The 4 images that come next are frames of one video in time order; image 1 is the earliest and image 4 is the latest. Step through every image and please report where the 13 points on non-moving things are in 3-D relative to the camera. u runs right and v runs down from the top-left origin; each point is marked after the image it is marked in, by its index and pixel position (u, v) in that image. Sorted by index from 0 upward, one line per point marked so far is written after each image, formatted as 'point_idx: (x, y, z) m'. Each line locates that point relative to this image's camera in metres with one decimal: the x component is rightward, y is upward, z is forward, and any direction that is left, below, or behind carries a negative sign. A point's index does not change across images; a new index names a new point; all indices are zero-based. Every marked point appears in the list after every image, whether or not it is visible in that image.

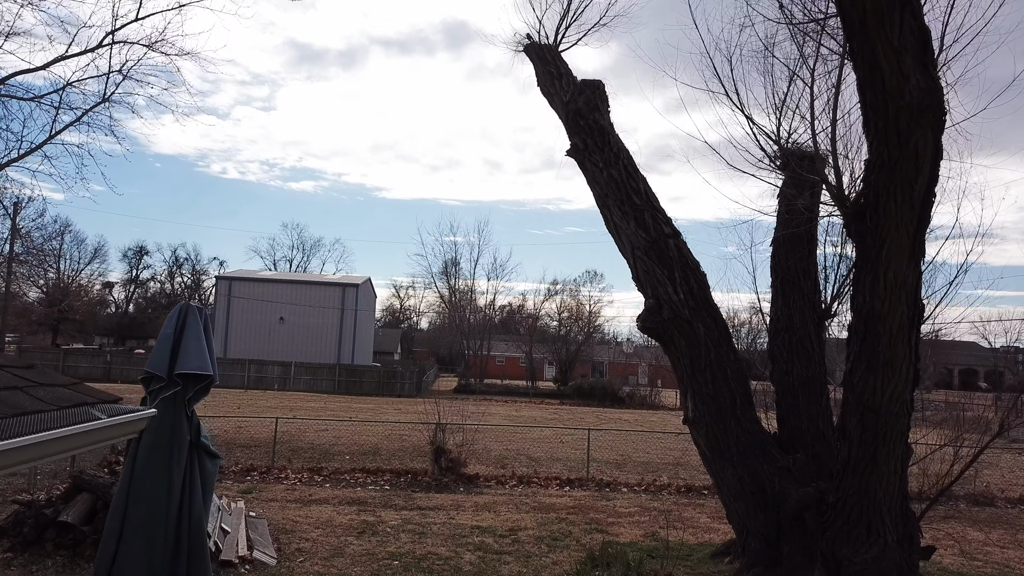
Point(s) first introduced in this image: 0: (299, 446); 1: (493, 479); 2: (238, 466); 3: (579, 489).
0: (-4.1, -3.0, +13.7) m
1: (-0.3, -3.0, +11.3) m
2: (-4.3, -2.8, +11.3) m
3: (+1.0, -3.1, +11.0) m
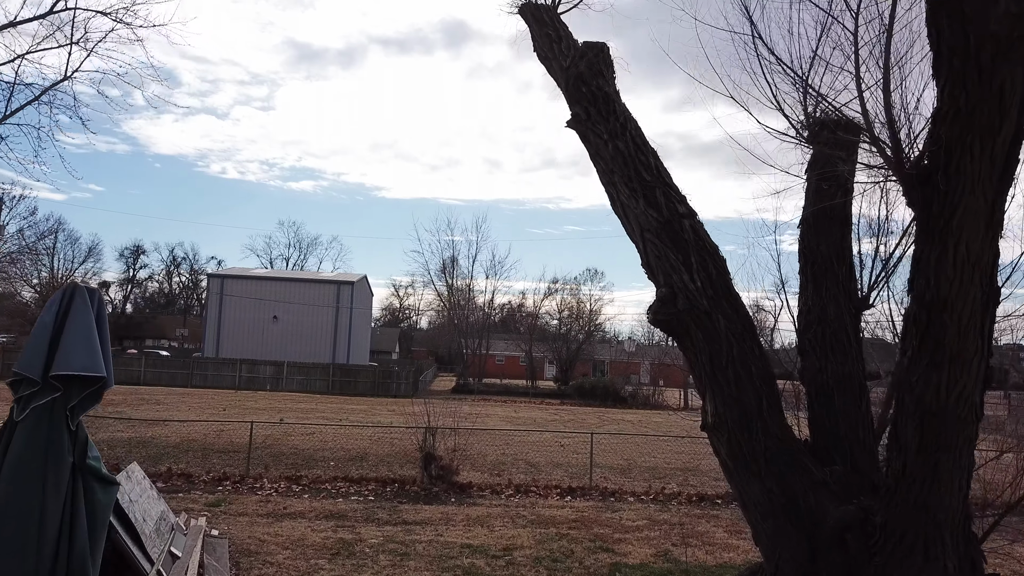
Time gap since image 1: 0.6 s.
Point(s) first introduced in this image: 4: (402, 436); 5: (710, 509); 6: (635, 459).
0: (-4.1, -2.9, +12.8) m
1: (-0.3, -2.9, +10.3) m
2: (-4.3, -2.7, +10.4) m
3: (+1.0, -2.9, +10.0) m
4: (-2.3, -3.0, +14.8) m
5: (+2.7, -3.0, +9.8) m
6: (+2.4, -3.3, +13.8) m
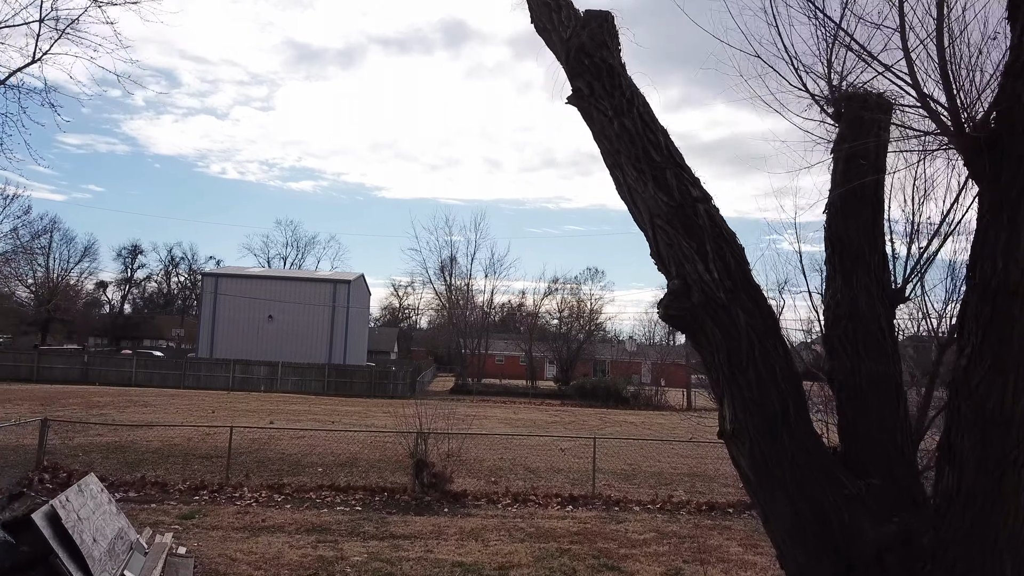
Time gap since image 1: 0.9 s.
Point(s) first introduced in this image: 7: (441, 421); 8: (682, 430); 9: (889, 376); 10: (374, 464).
0: (-4.1, -2.8, +12.1) m
1: (-0.4, -2.8, +9.7) m
2: (-4.4, -2.6, +9.7) m
3: (+0.9, -2.9, +9.4) m
4: (-2.3, -3.0, +14.2) m
5: (+2.7, -3.0, +9.2) m
6: (+2.3, -3.2, +13.1) m
7: (-1.7, -3.2, +17.5) m
8: (+4.7, -3.9, +19.8) m
9: (+2.9, -0.7, +5.5) m
10: (-2.2, -2.8, +11.6) m
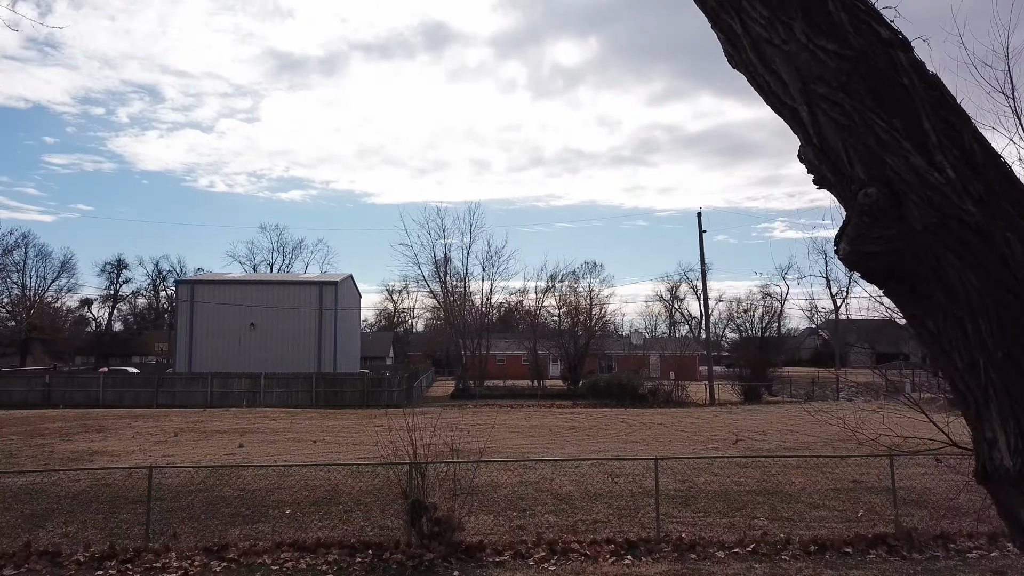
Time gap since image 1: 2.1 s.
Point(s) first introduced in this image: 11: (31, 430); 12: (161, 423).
0: (-3.8, -2.7, +9.4) m
1: (0.0, -2.5, +7.0) m
2: (-4.0, -2.5, +7.0) m
3: (+1.3, -2.5, +6.7) m
4: (-2.0, -2.8, +11.4) m
5: (+3.0, -2.5, +6.5) m
6: (+2.7, -2.8, +10.4) m
7: (-1.4, -3.0, +14.8) m
8: (+5.0, -3.4, +17.1) m
9: (+3.2, -0.2, +2.8) m
10: (-1.9, -2.6, +8.8) m
11: (-12.0, -3.5, +18.0) m
12: (-9.6, -3.7, +19.7) m
